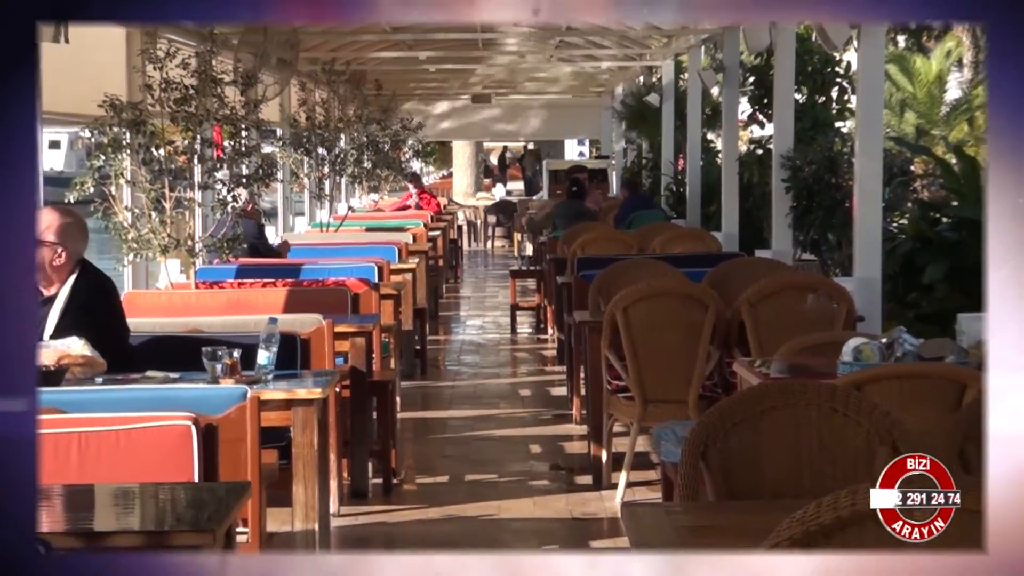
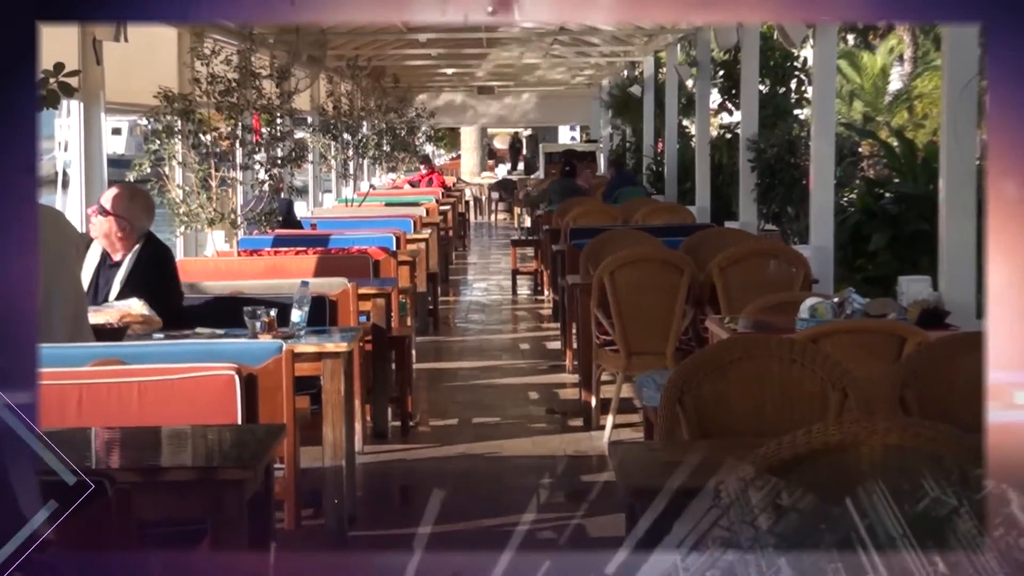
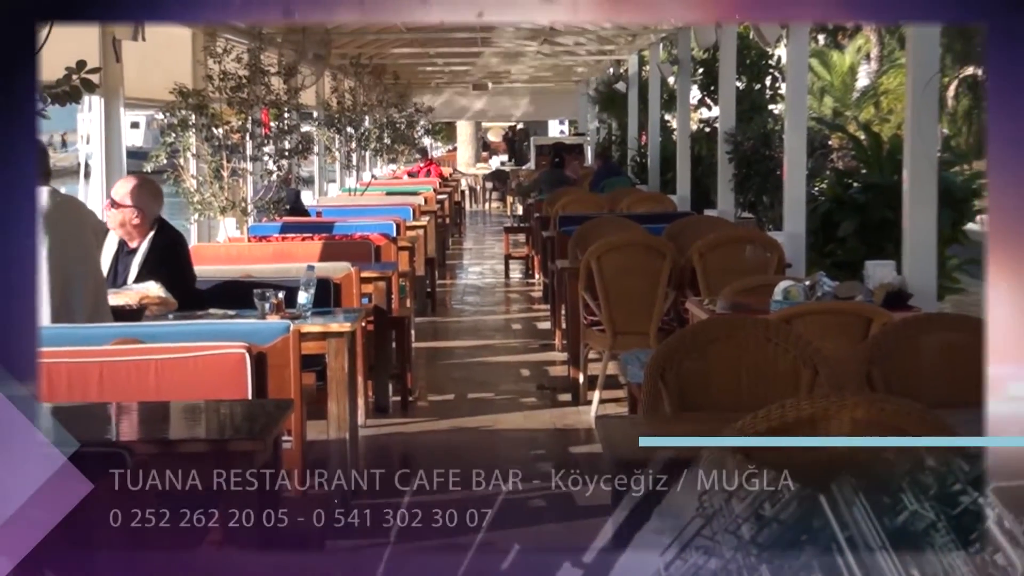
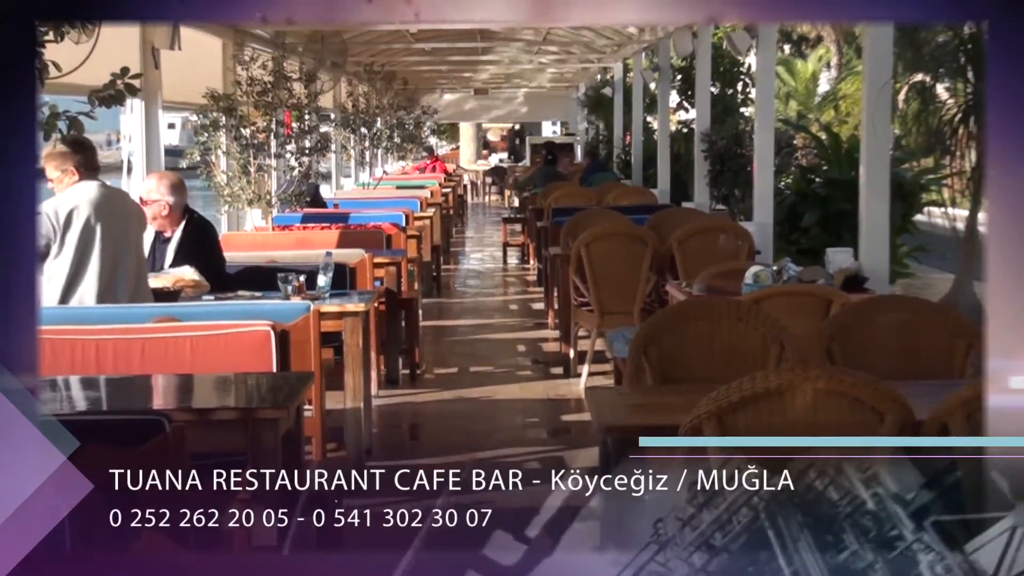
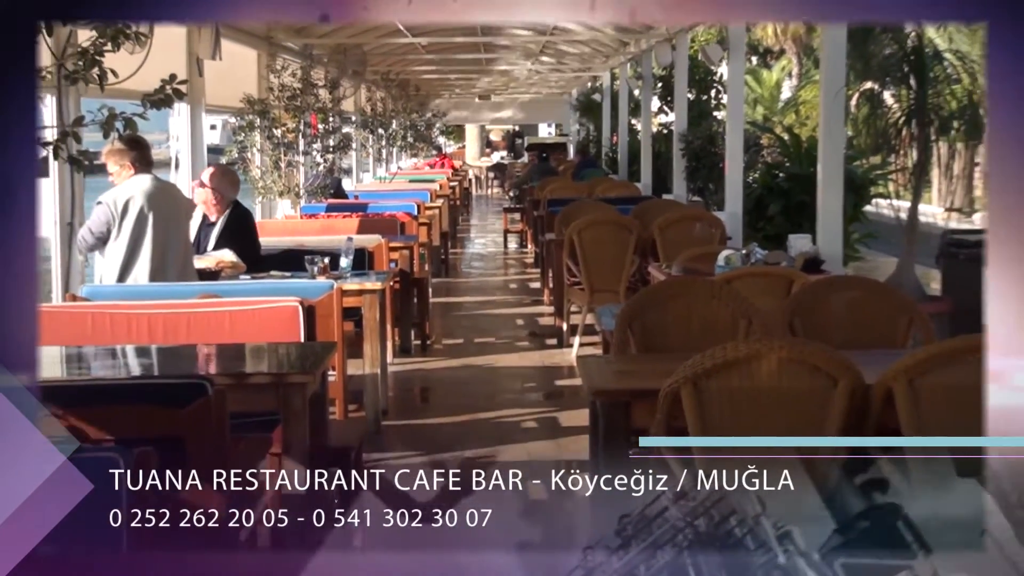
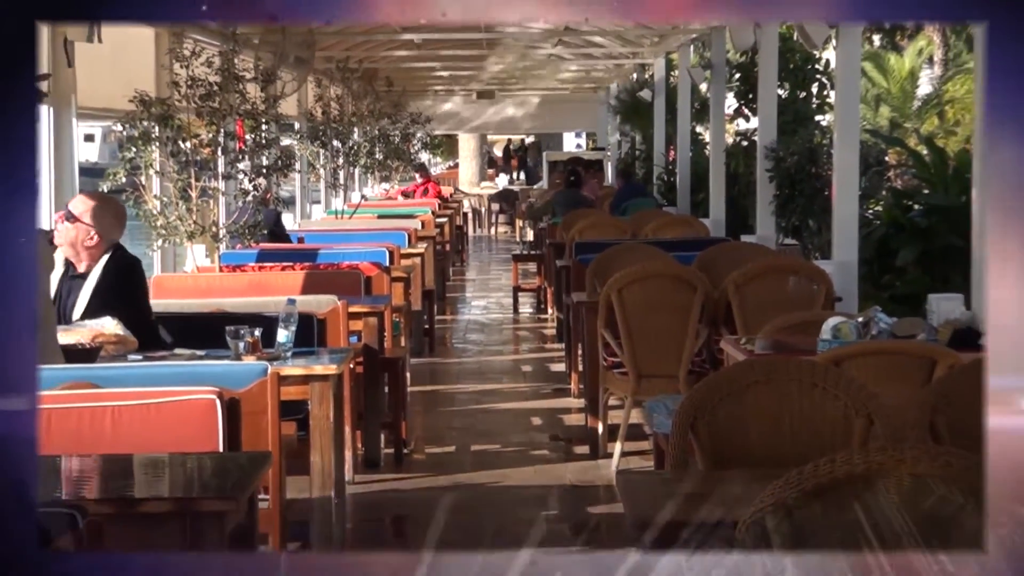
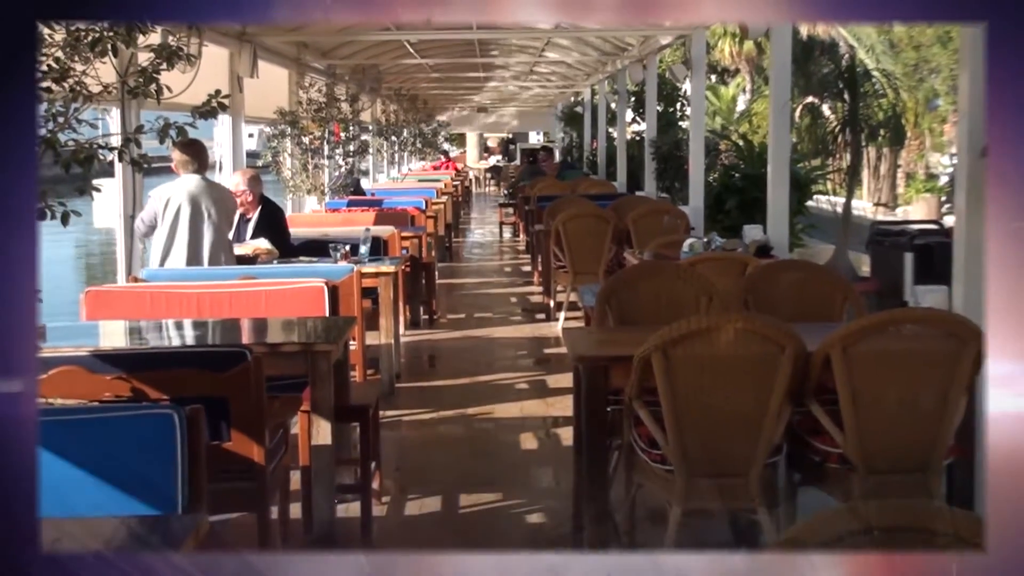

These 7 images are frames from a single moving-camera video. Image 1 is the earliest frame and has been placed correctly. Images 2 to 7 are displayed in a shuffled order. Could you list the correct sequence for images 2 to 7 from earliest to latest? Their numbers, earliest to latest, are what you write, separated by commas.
6, 2, 3, 4, 5, 7
